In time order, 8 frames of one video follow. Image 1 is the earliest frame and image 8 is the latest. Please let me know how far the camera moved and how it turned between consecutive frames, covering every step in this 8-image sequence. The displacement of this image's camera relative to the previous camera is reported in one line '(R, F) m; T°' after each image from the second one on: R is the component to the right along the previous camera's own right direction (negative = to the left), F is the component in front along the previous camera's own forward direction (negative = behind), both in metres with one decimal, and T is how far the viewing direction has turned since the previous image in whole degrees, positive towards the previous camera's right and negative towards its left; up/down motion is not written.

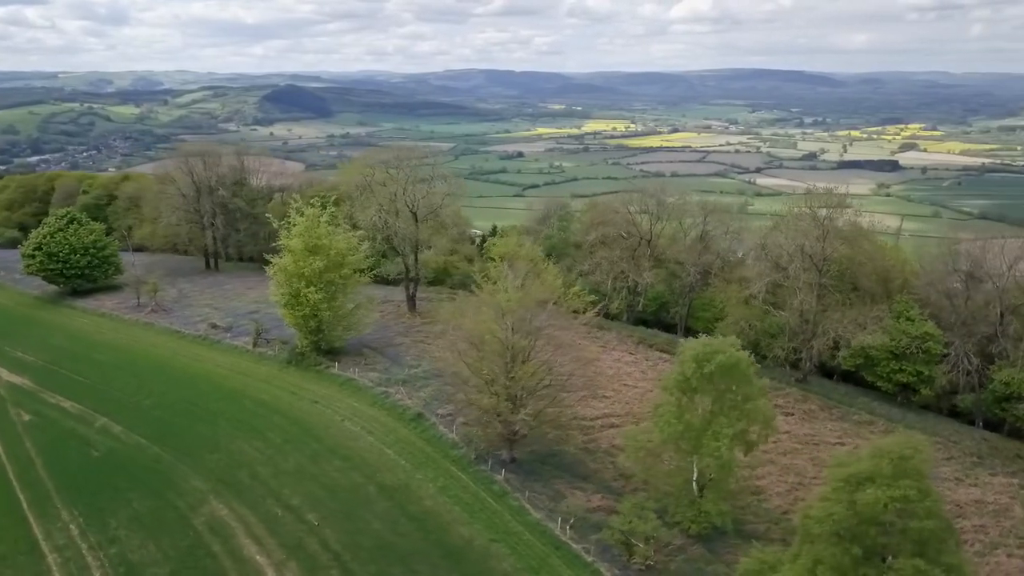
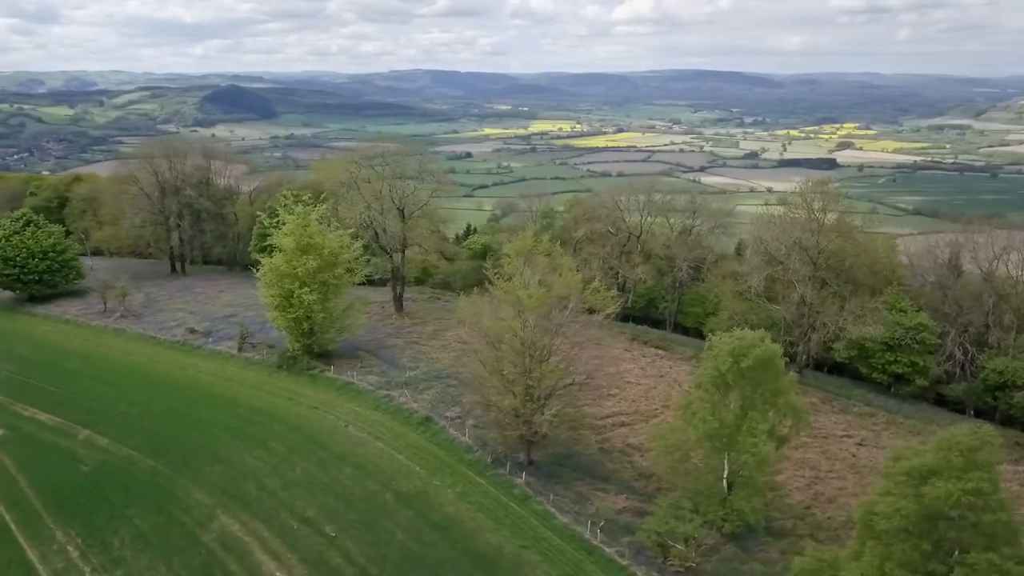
(-2.7, +1.2) m; +4°
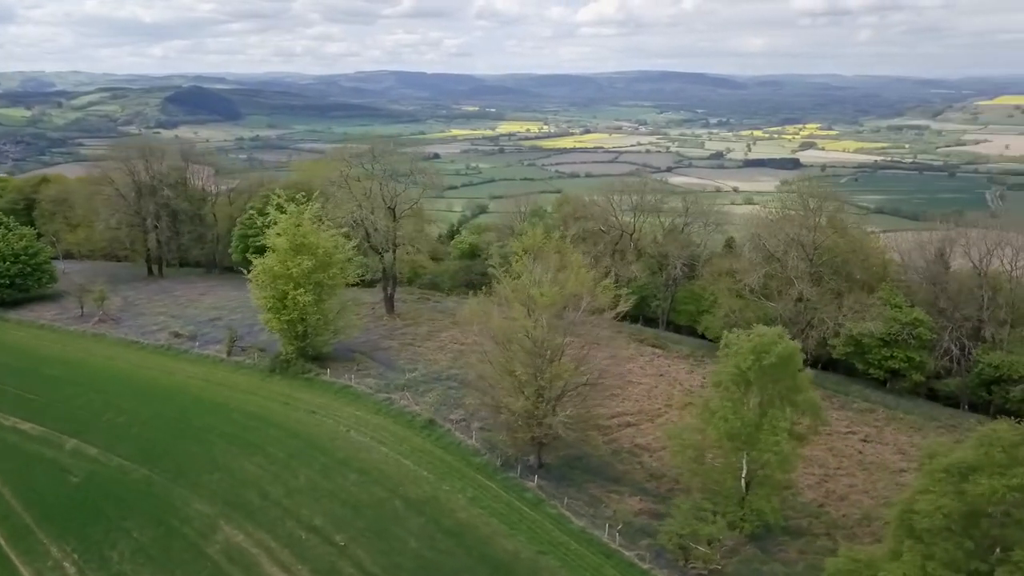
(-1.5, +0.8) m; +2°
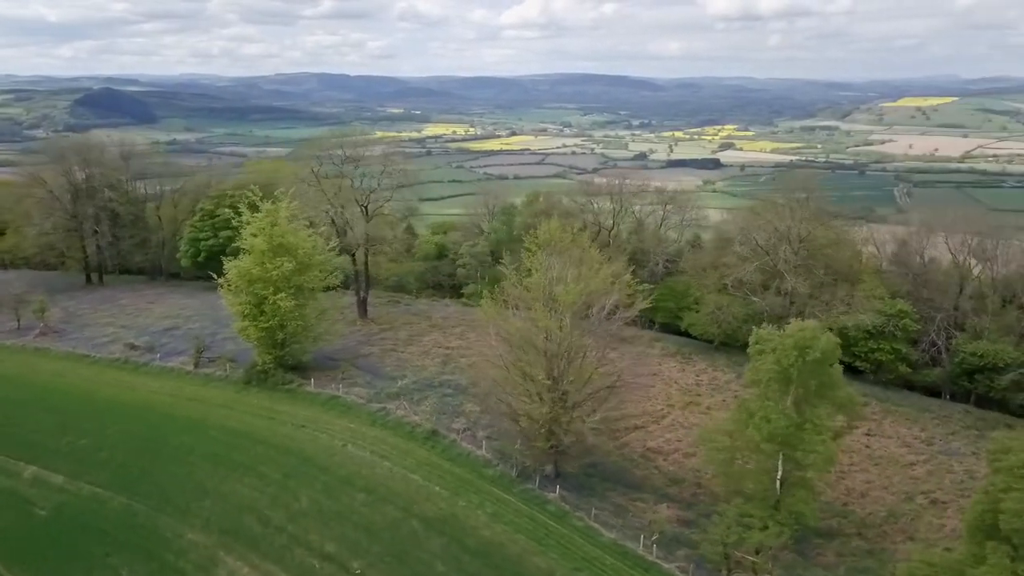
(-3.1, +2.1) m; +5°
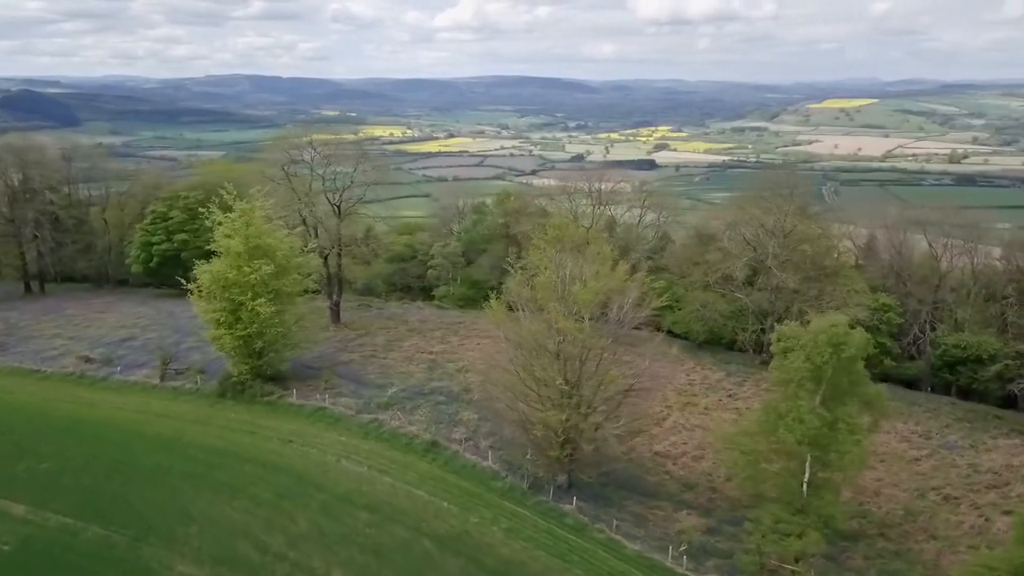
(-2.3, +1.8) m; +4°
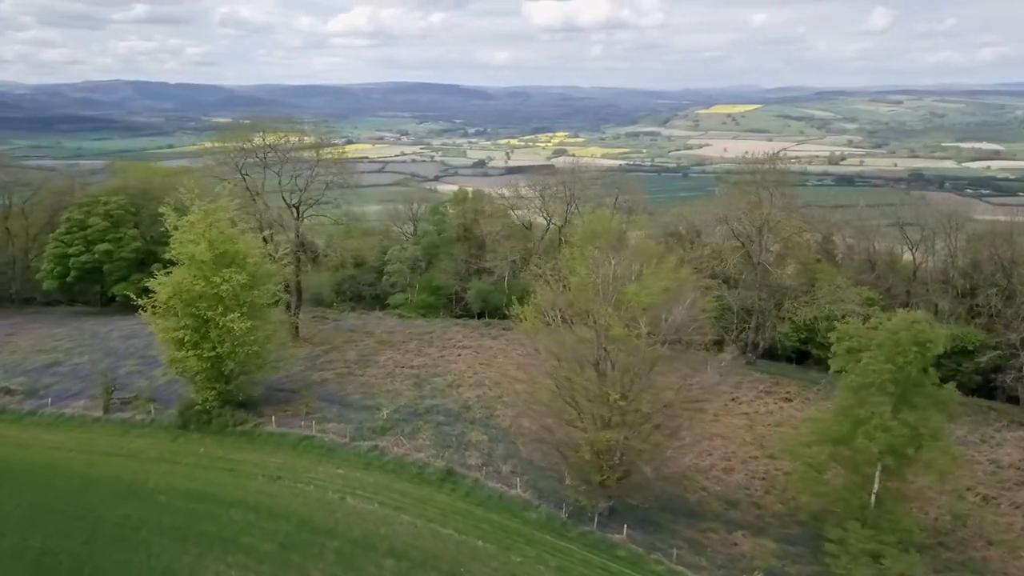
(-3.8, +3.6) m; +7°
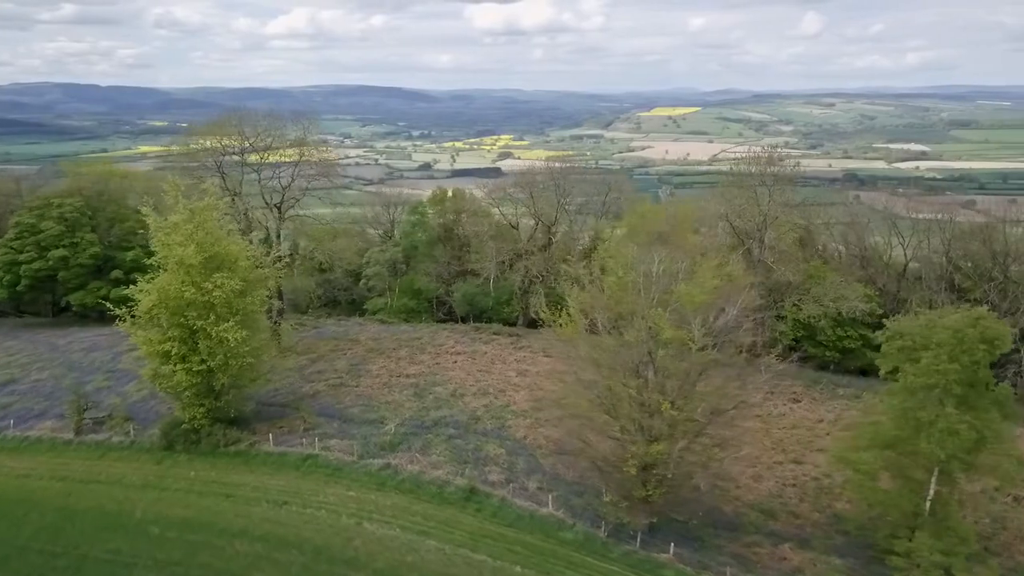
(-2.4, +2.0) m; +4°
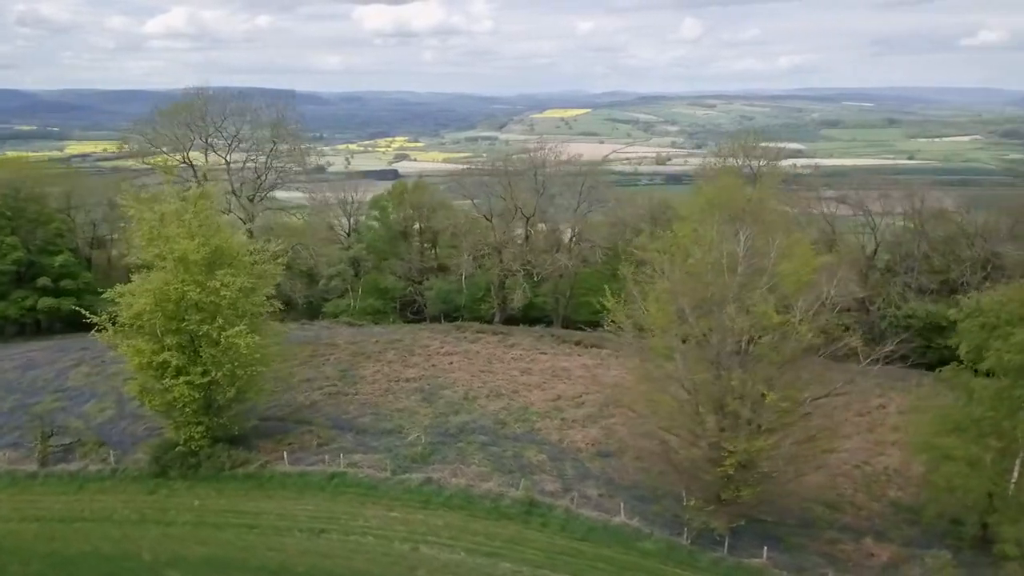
(-4.3, +2.7) m; +7°
